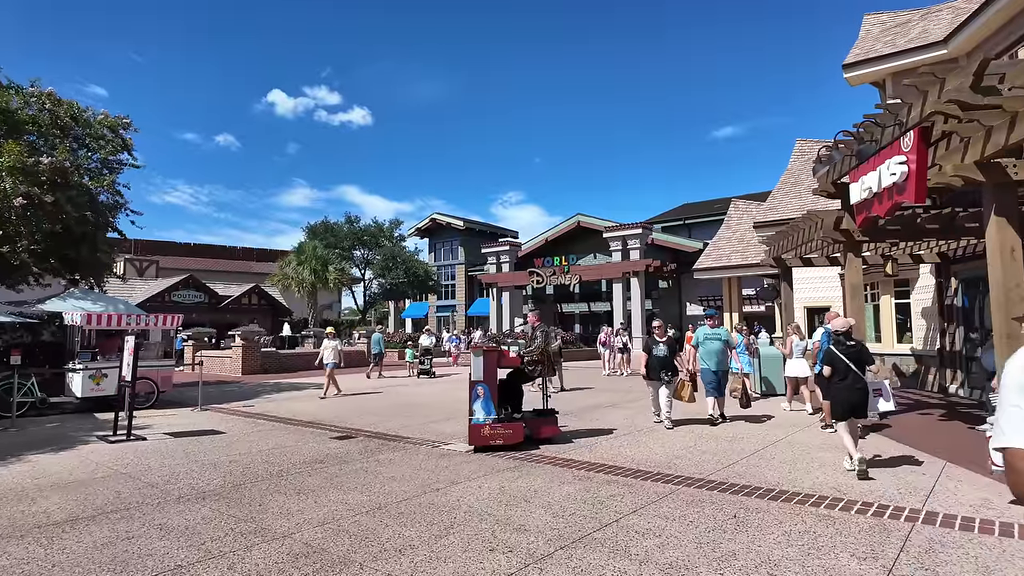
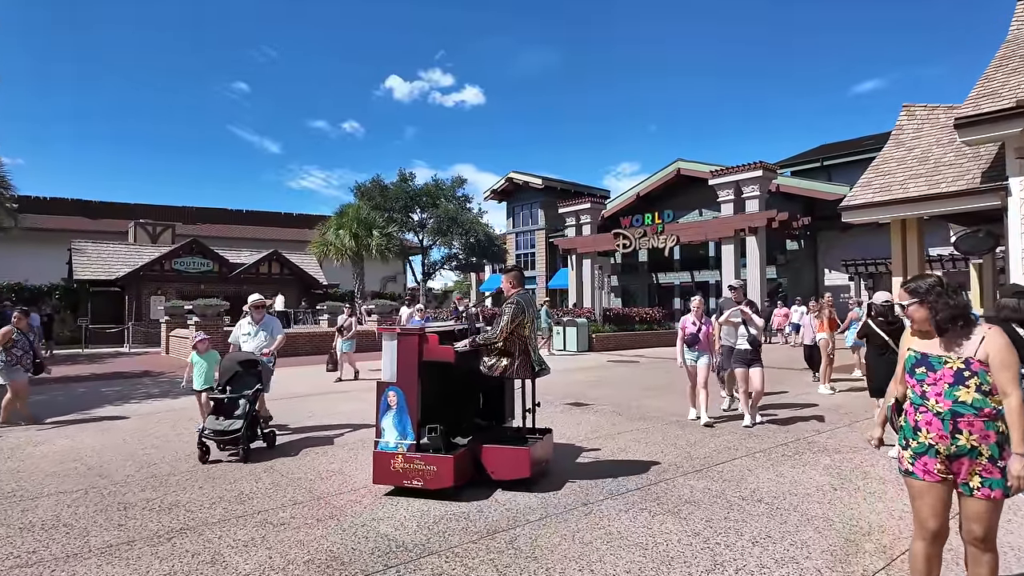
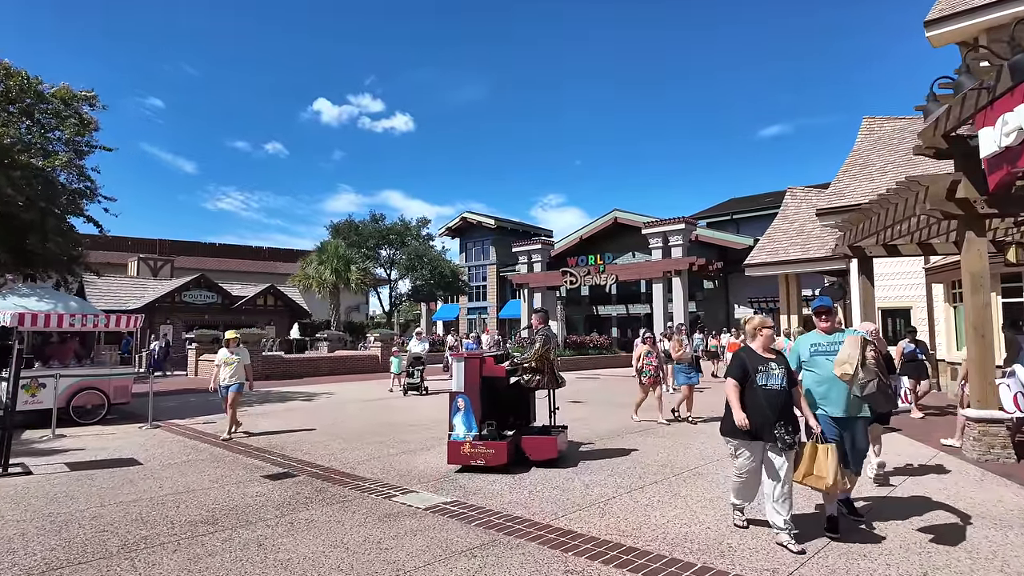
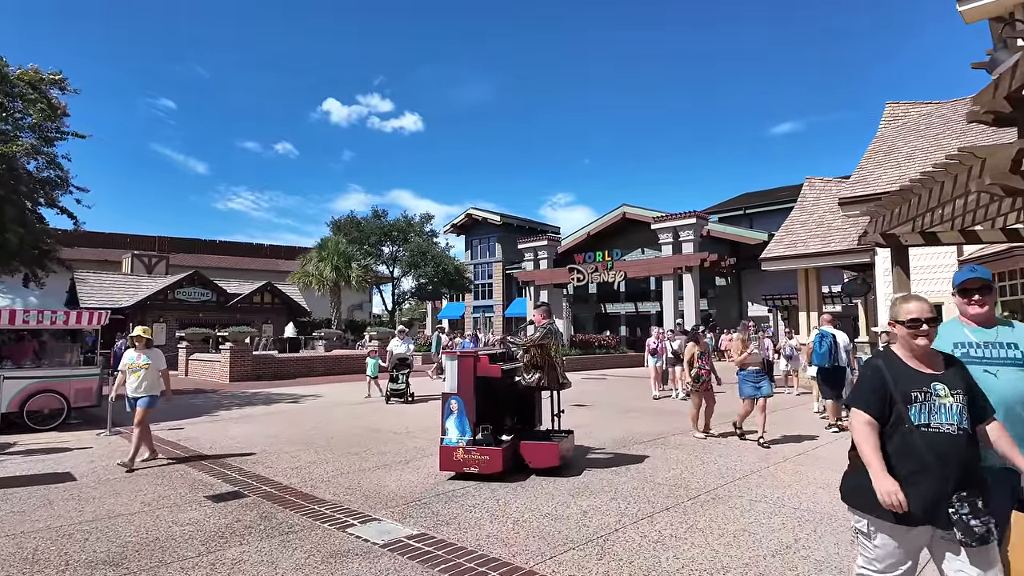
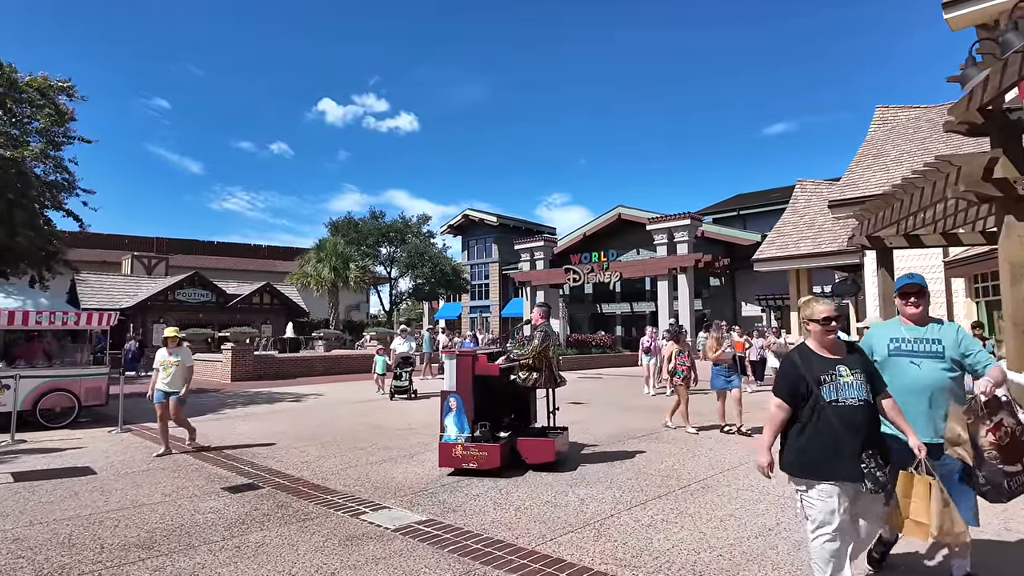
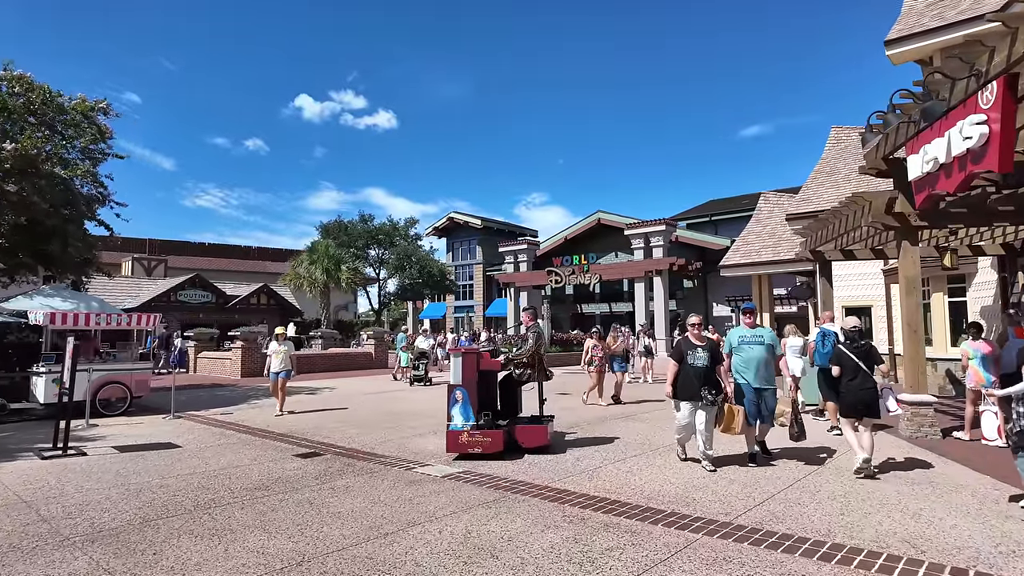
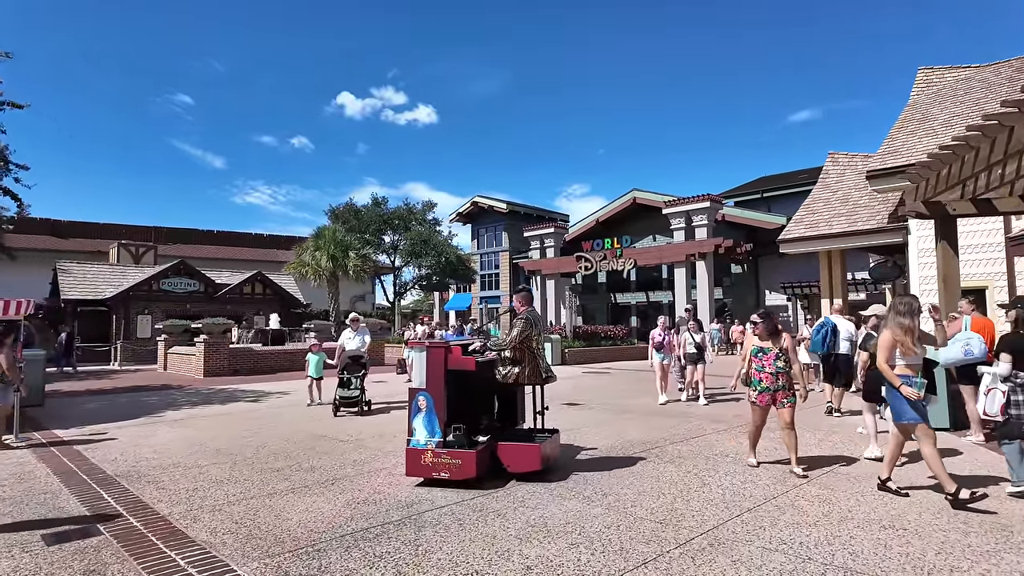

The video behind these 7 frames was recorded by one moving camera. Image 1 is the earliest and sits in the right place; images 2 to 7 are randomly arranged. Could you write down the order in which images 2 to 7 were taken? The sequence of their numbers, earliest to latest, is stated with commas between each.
6, 3, 5, 4, 7, 2
